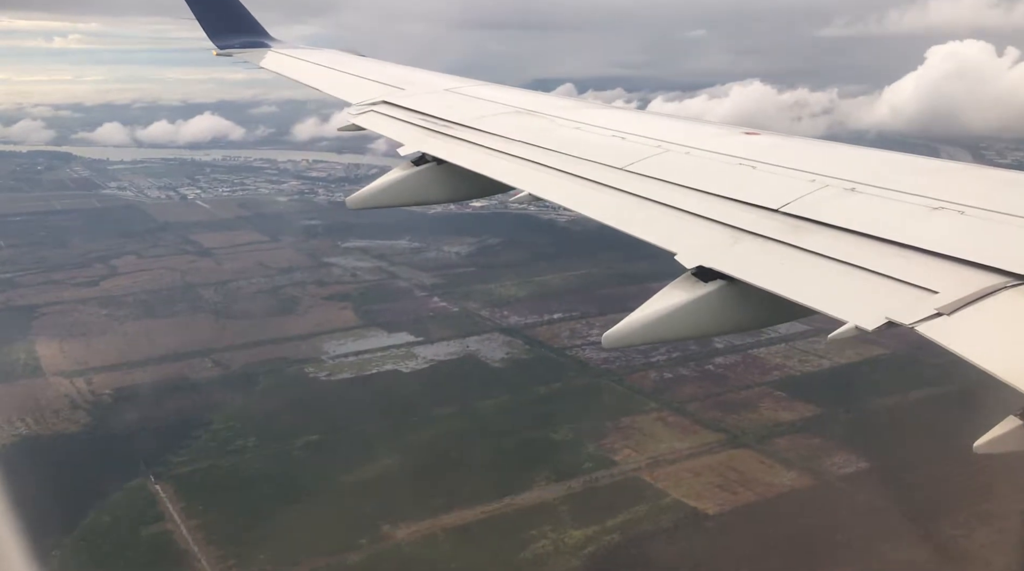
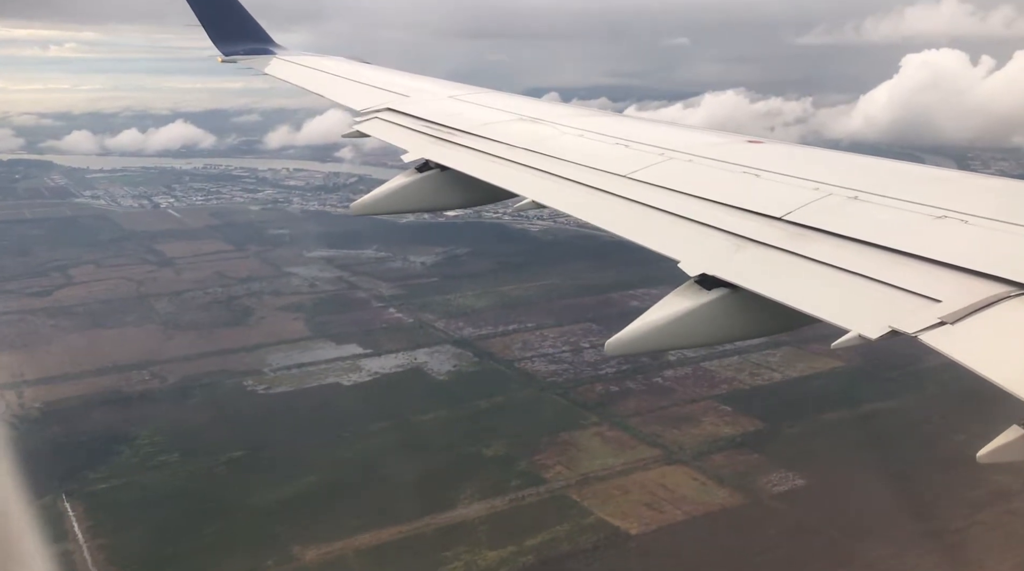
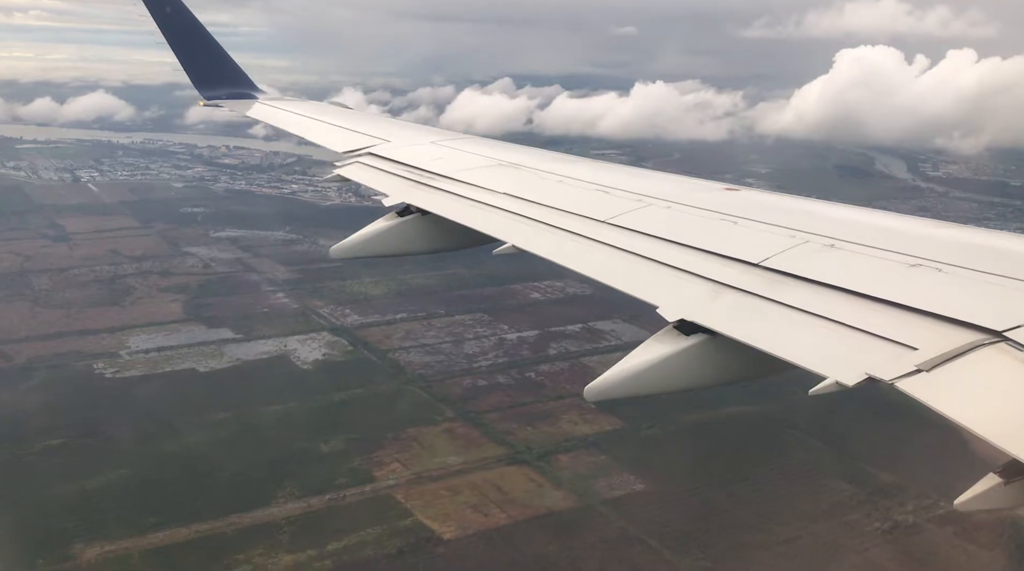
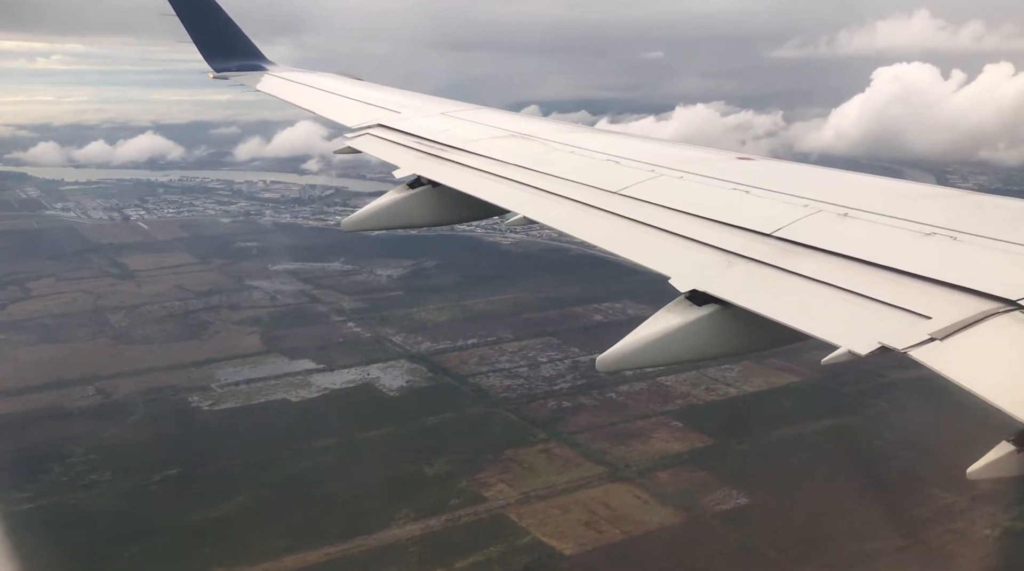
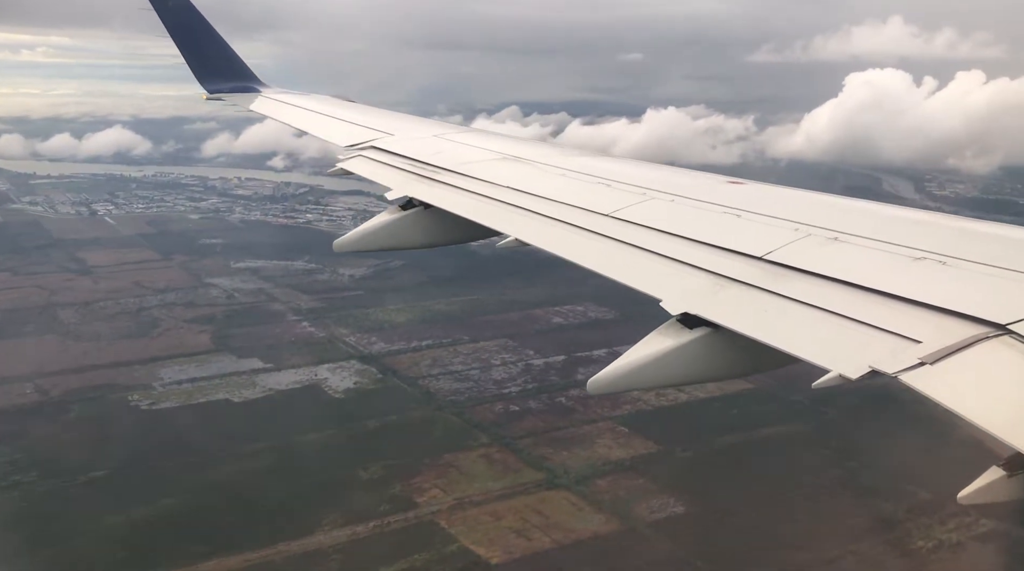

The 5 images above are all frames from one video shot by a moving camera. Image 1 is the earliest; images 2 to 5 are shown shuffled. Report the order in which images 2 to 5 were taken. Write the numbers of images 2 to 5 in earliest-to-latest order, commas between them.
2, 4, 5, 3
